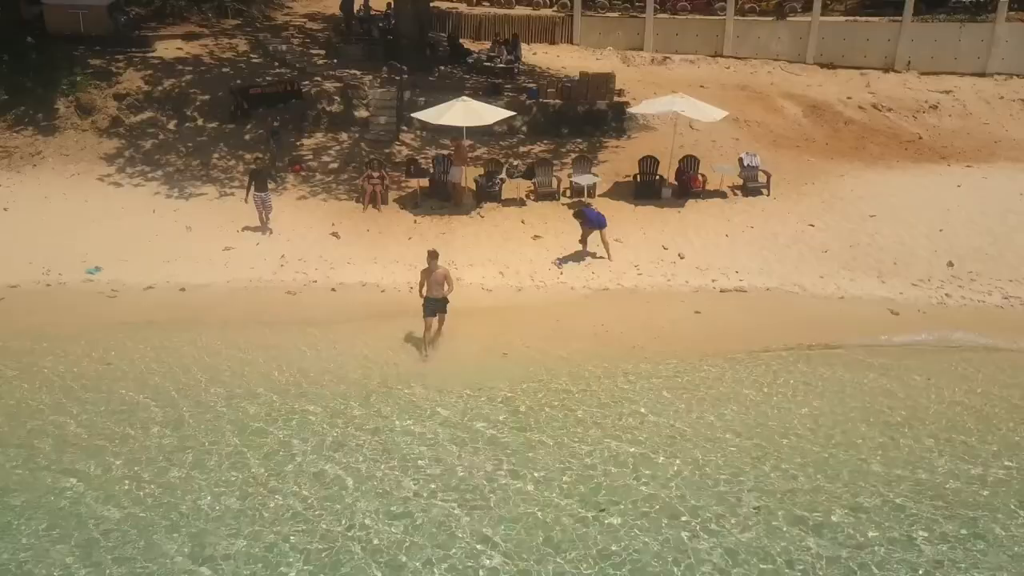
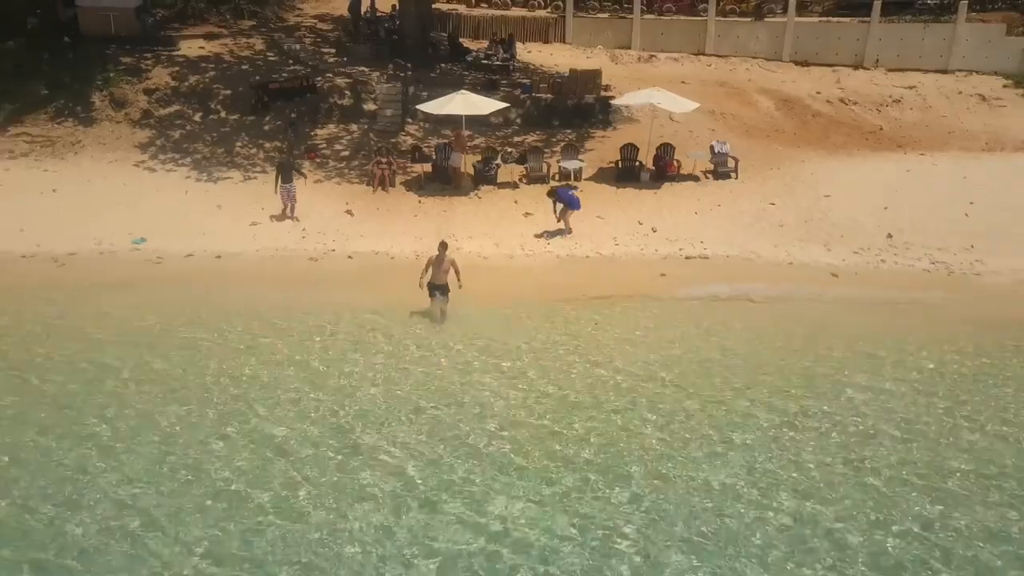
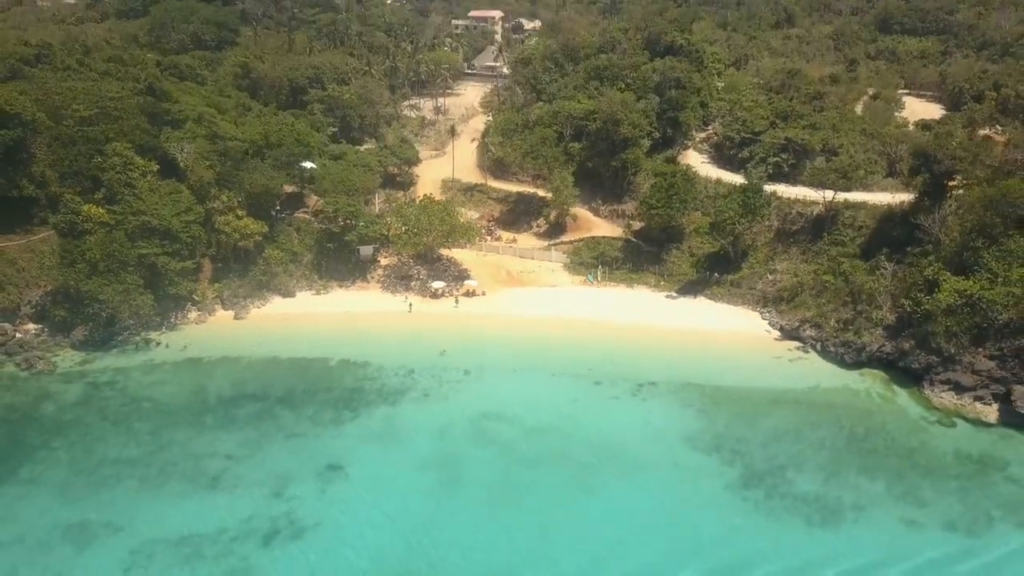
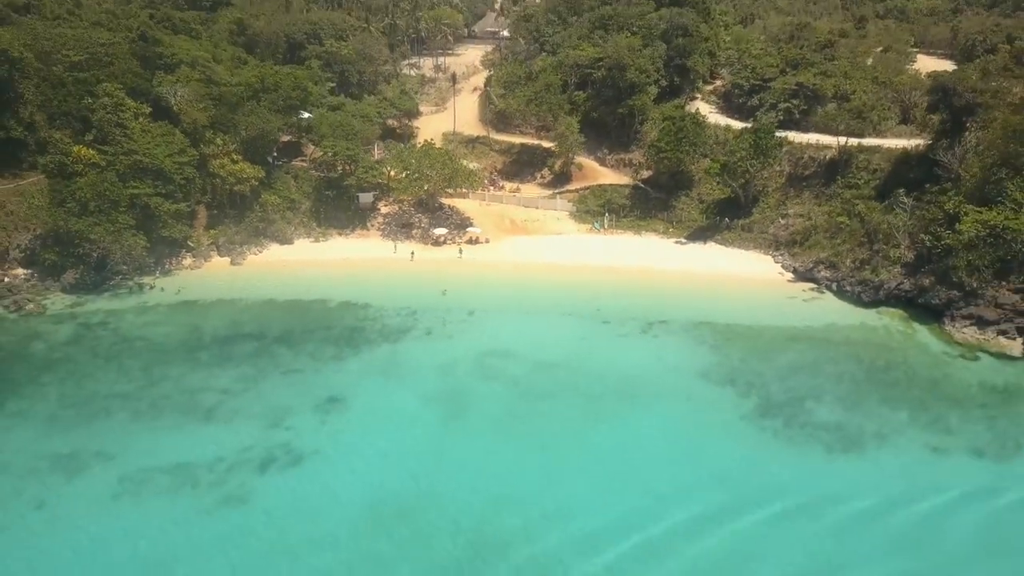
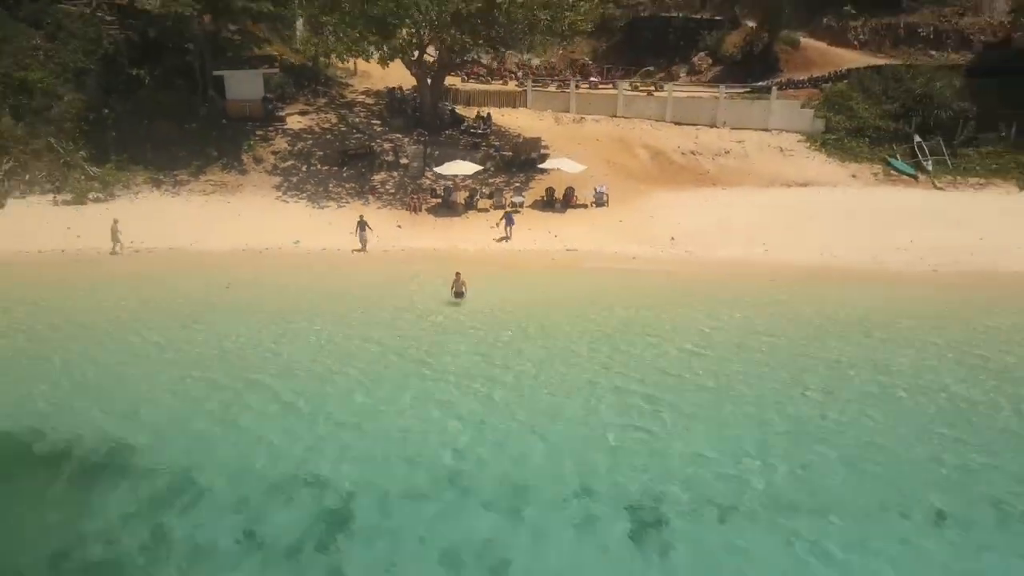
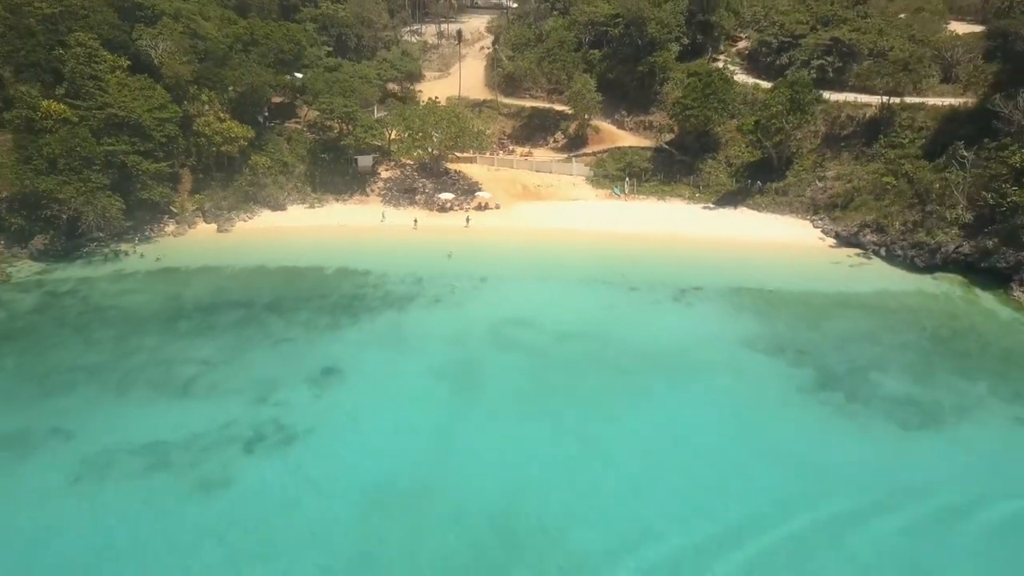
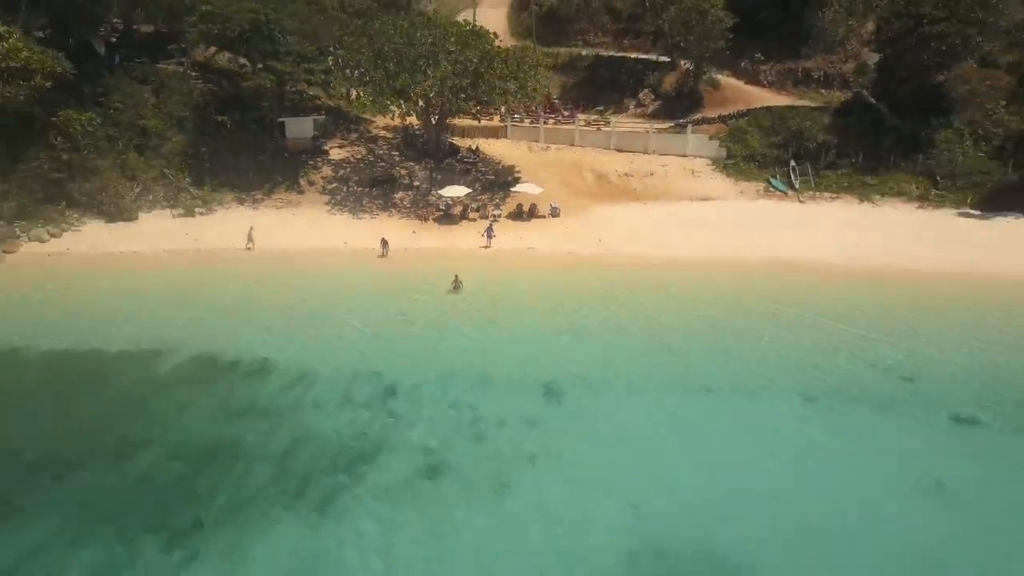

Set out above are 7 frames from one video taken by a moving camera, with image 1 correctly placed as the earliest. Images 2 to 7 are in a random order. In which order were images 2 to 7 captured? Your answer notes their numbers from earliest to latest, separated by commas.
2, 5, 7, 6, 4, 3
